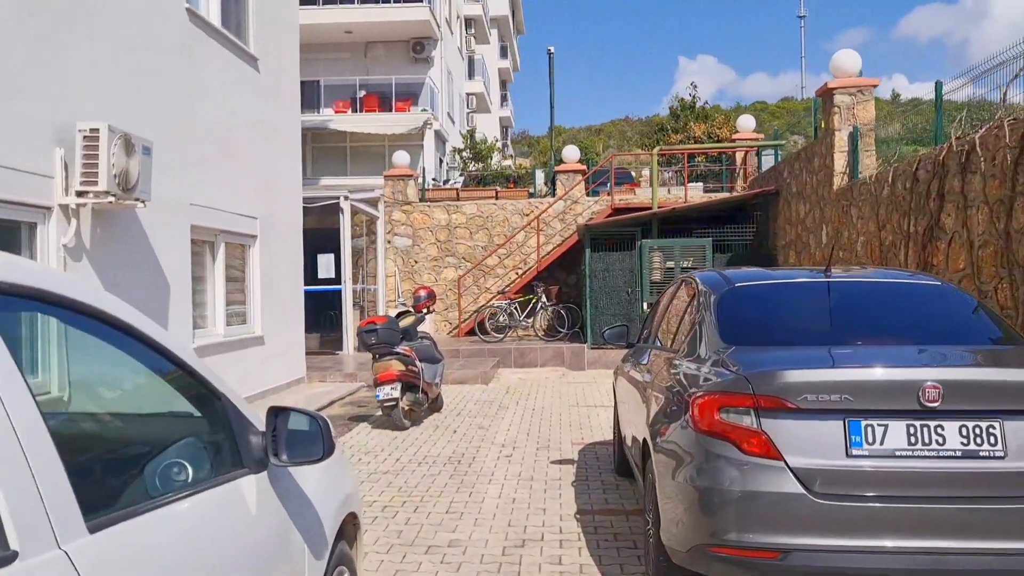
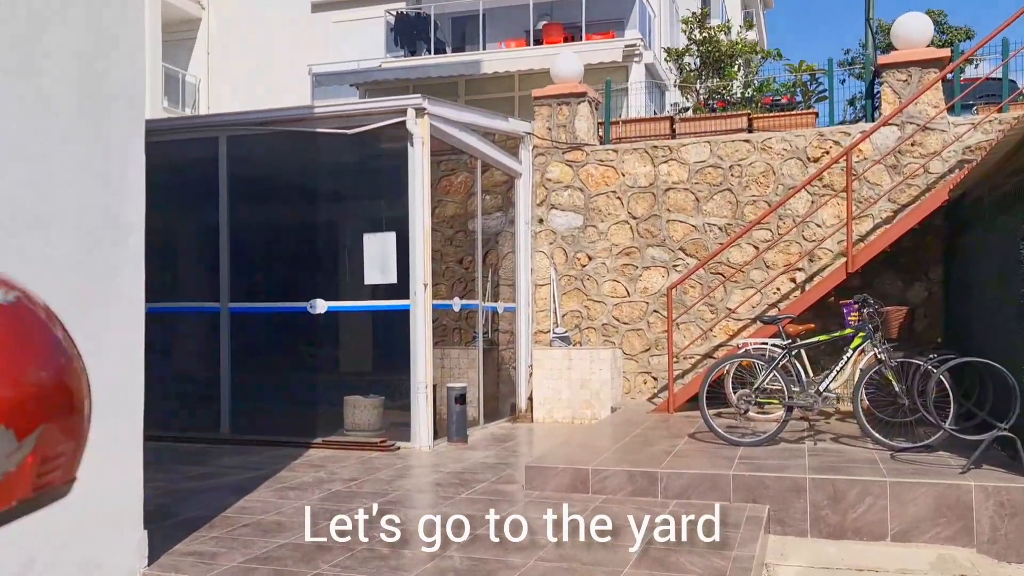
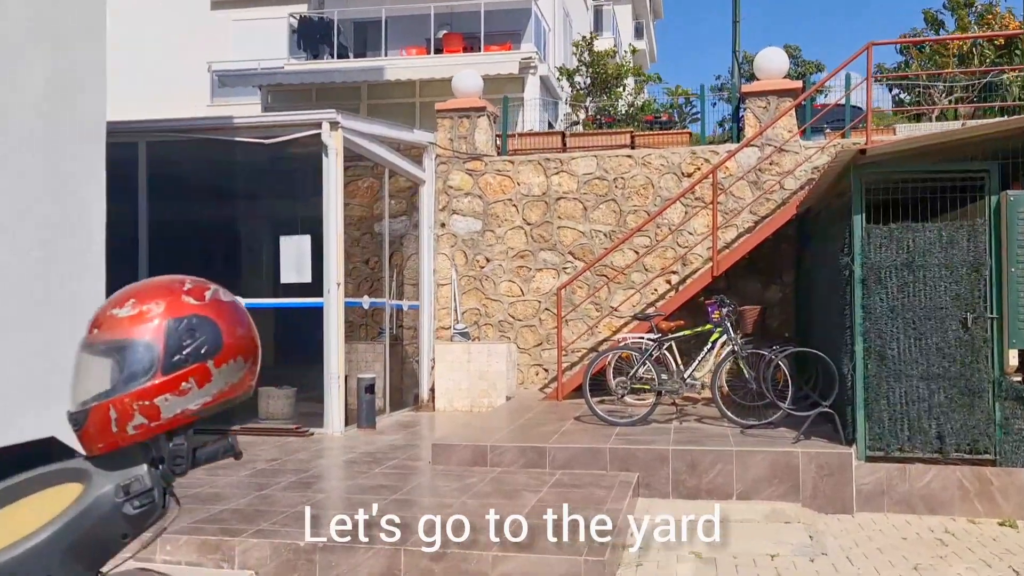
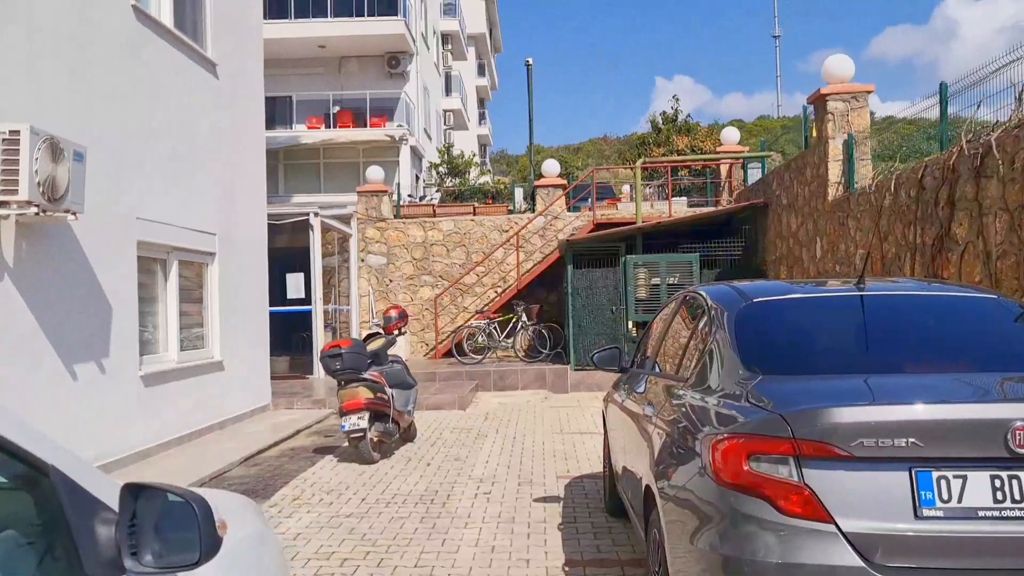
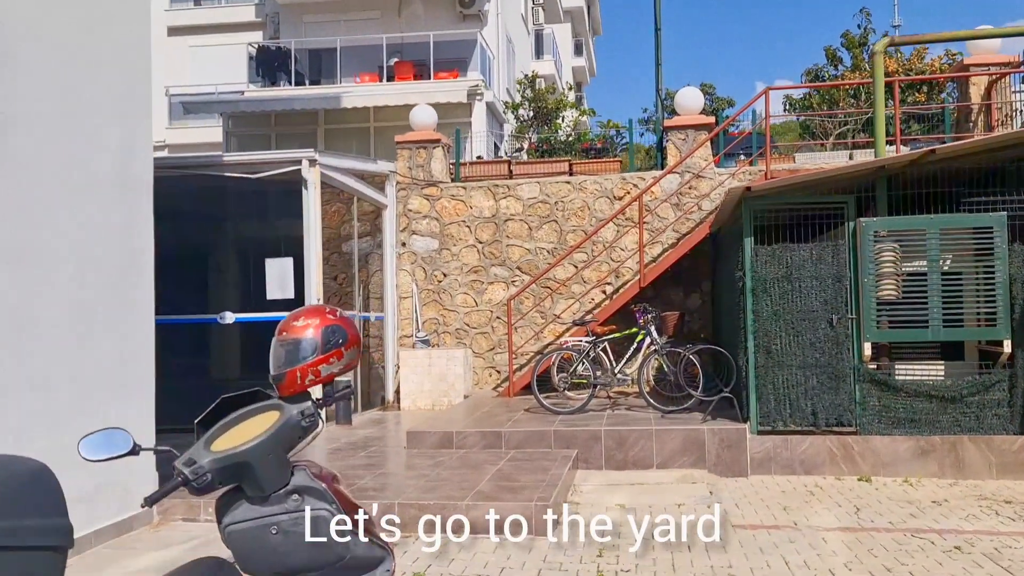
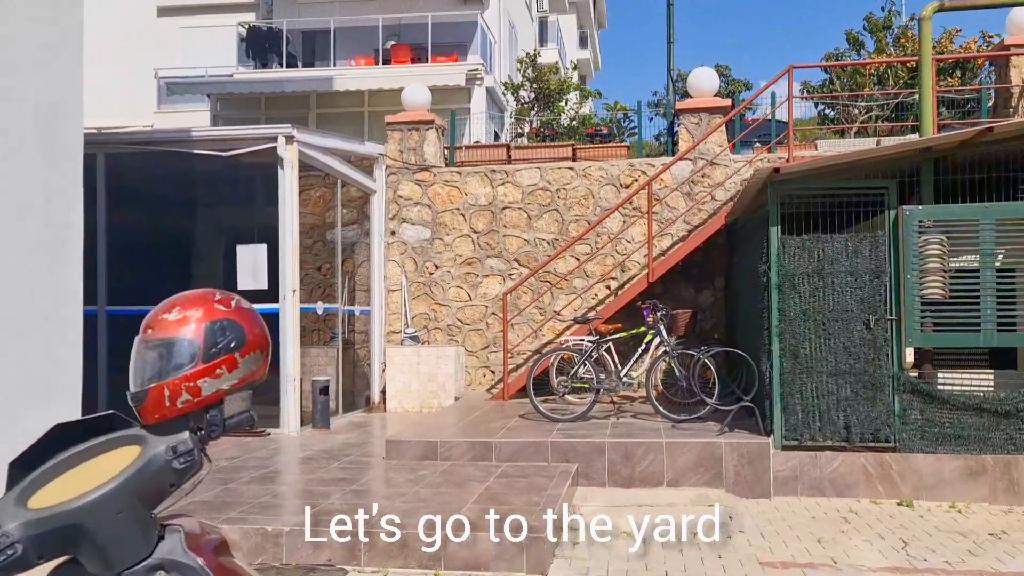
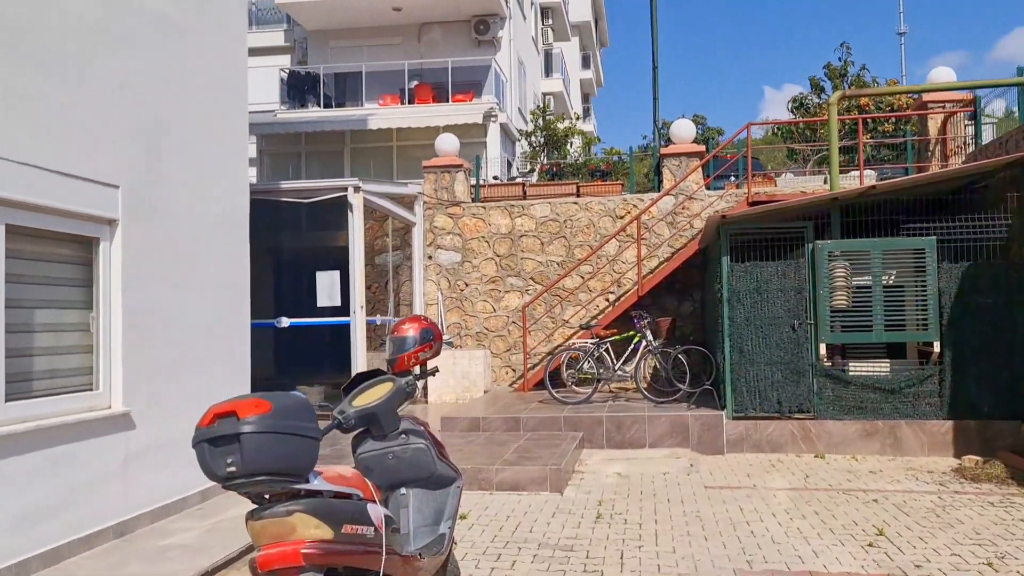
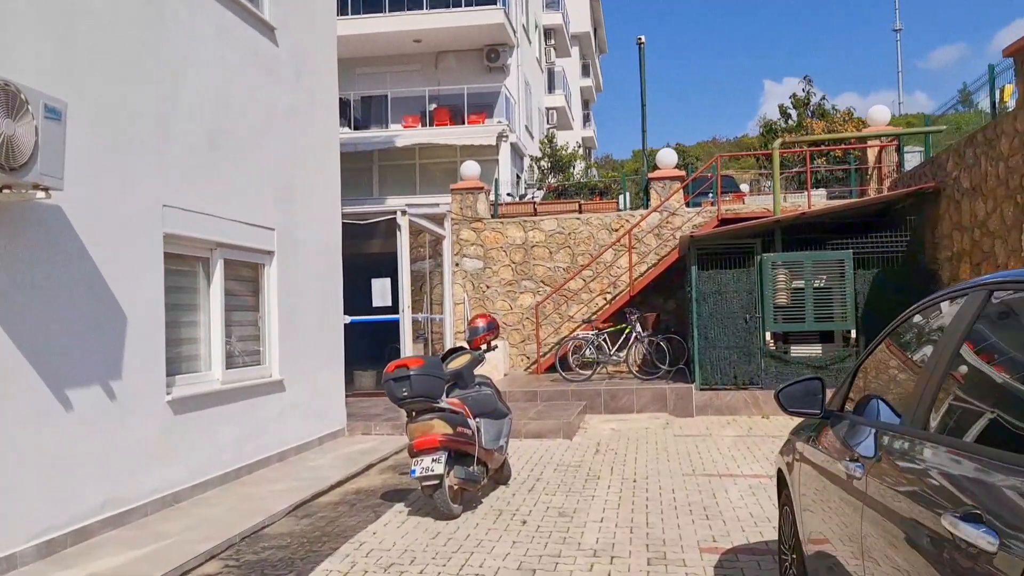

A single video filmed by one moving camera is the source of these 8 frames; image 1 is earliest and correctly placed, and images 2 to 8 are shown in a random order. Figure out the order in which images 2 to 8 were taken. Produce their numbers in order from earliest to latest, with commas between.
4, 8, 7, 5, 6, 3, 2
